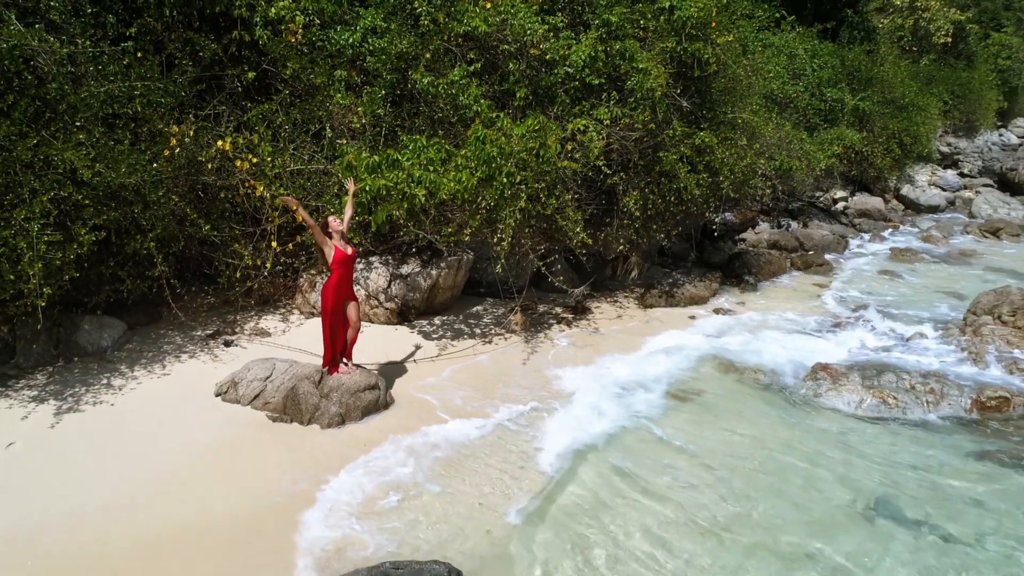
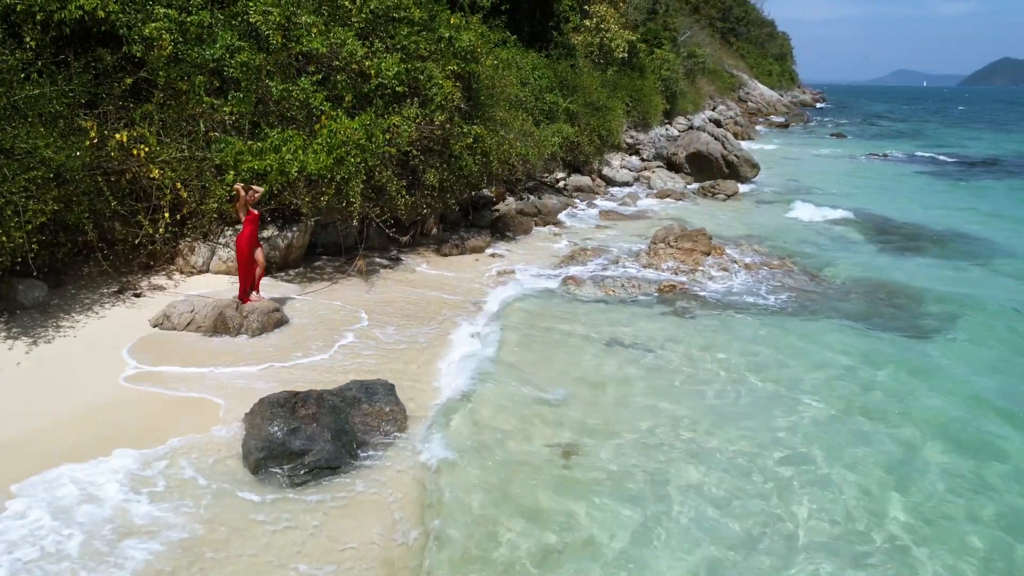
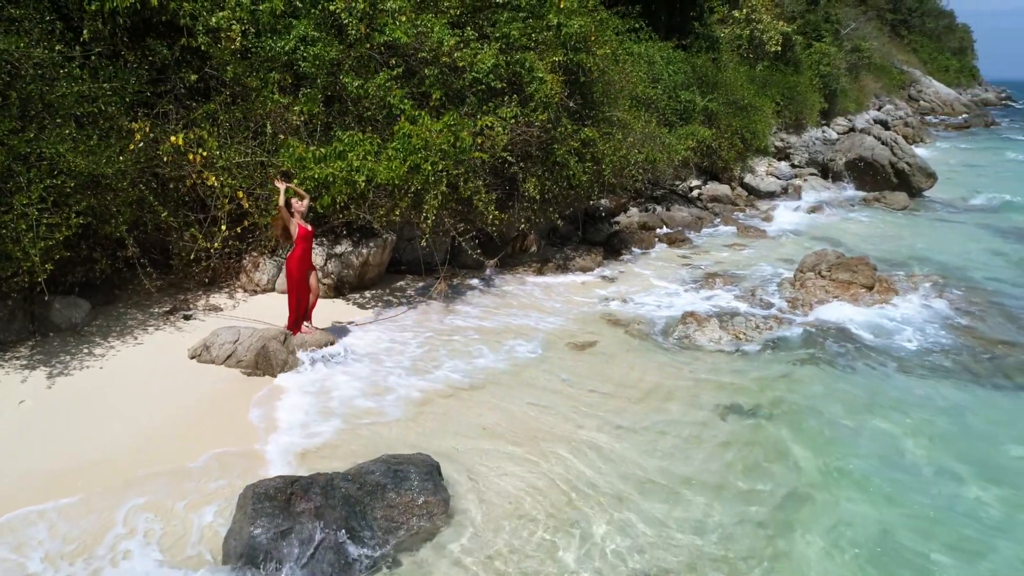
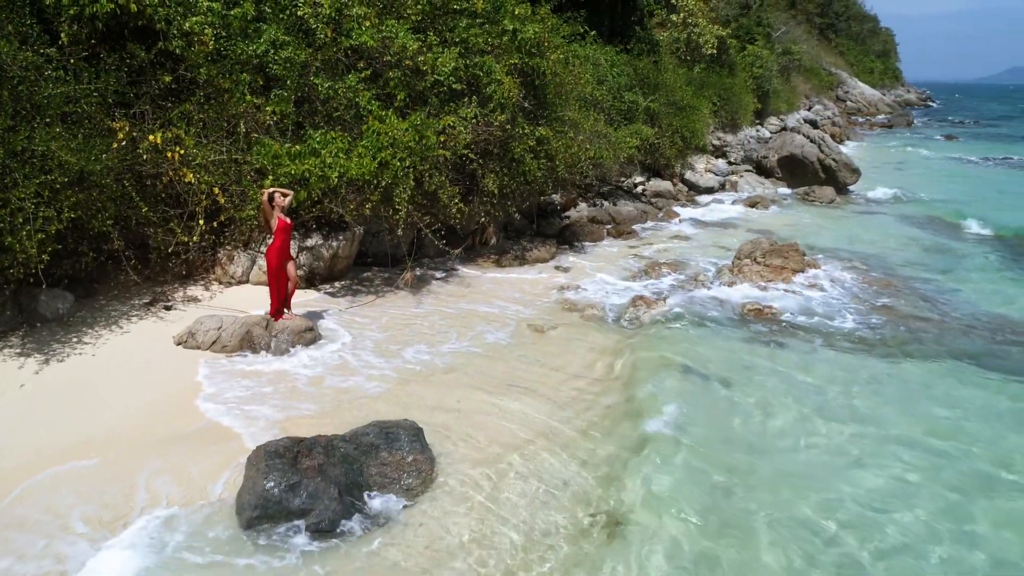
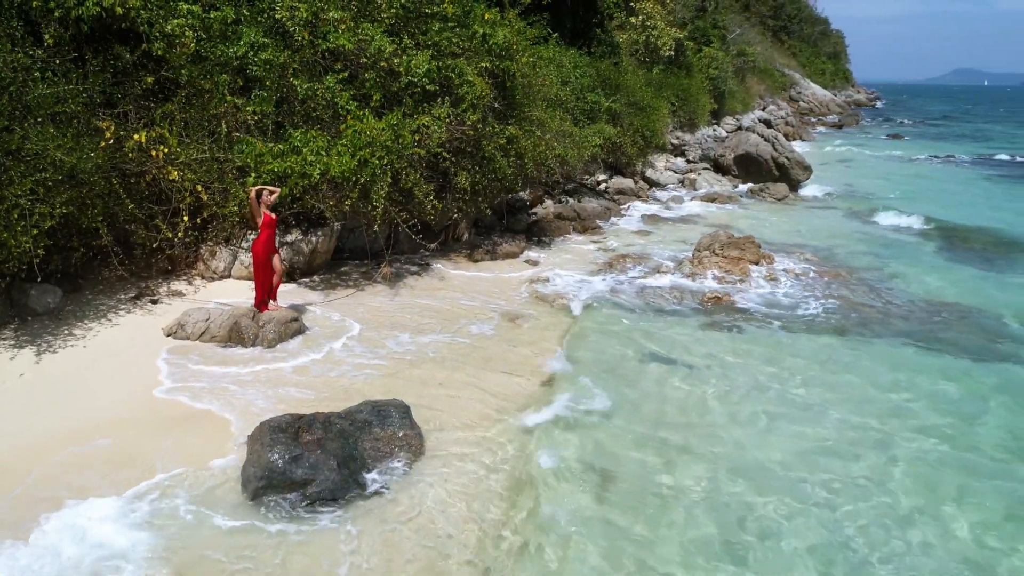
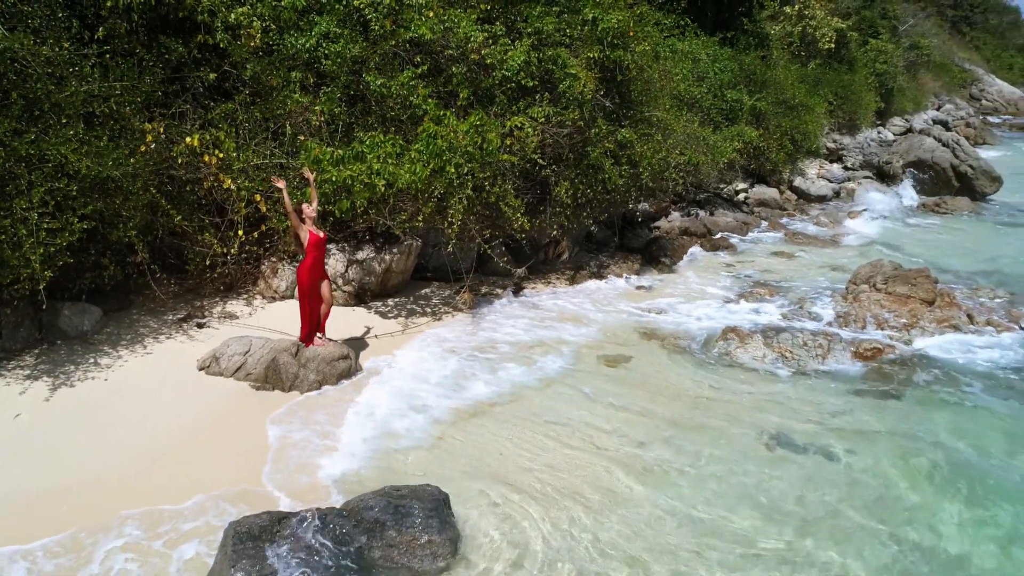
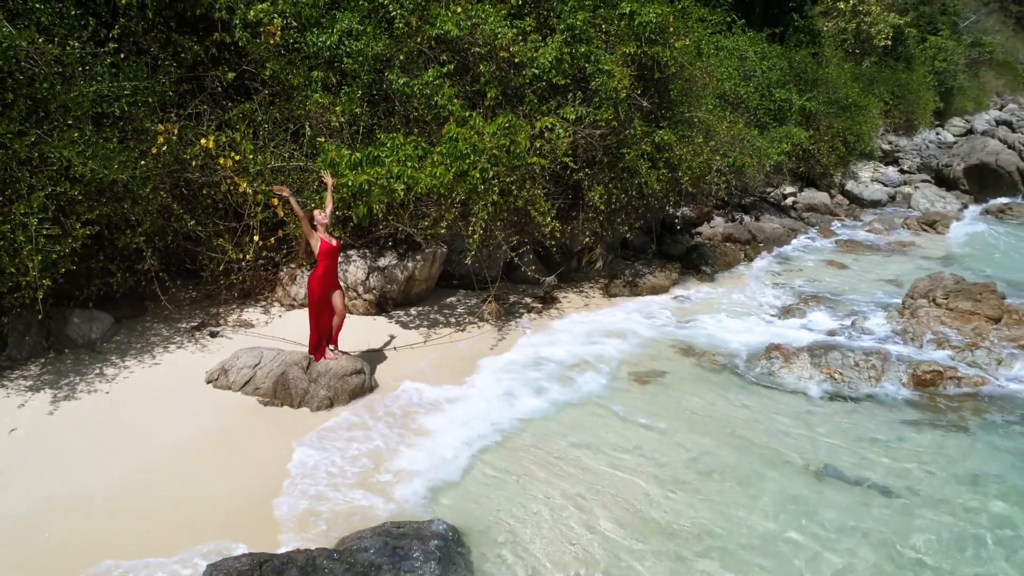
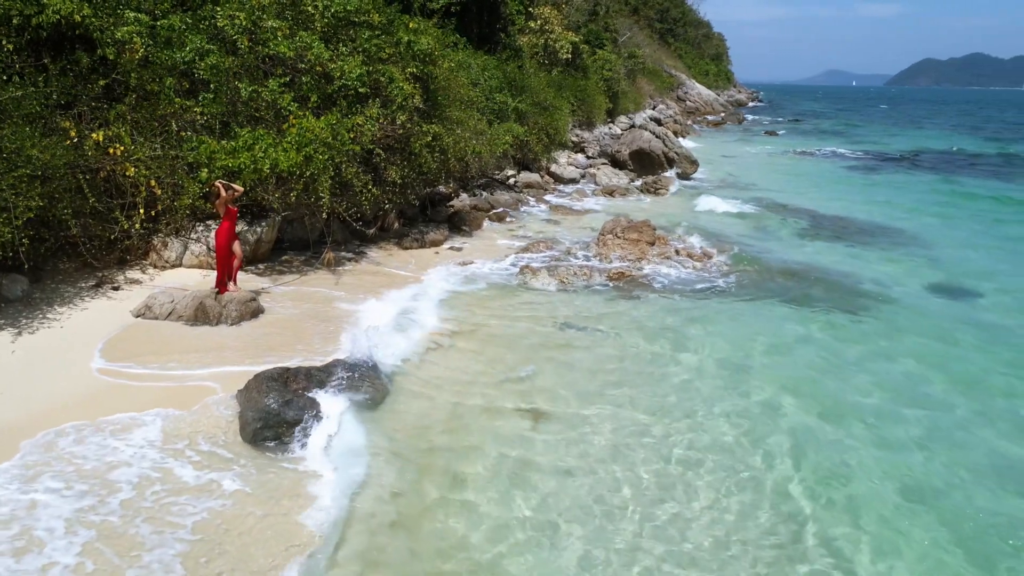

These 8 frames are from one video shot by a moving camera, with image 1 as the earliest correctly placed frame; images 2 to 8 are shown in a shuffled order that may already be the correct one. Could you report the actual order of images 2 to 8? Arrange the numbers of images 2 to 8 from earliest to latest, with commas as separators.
7, 6, 3, 4, 5, 2, 8
